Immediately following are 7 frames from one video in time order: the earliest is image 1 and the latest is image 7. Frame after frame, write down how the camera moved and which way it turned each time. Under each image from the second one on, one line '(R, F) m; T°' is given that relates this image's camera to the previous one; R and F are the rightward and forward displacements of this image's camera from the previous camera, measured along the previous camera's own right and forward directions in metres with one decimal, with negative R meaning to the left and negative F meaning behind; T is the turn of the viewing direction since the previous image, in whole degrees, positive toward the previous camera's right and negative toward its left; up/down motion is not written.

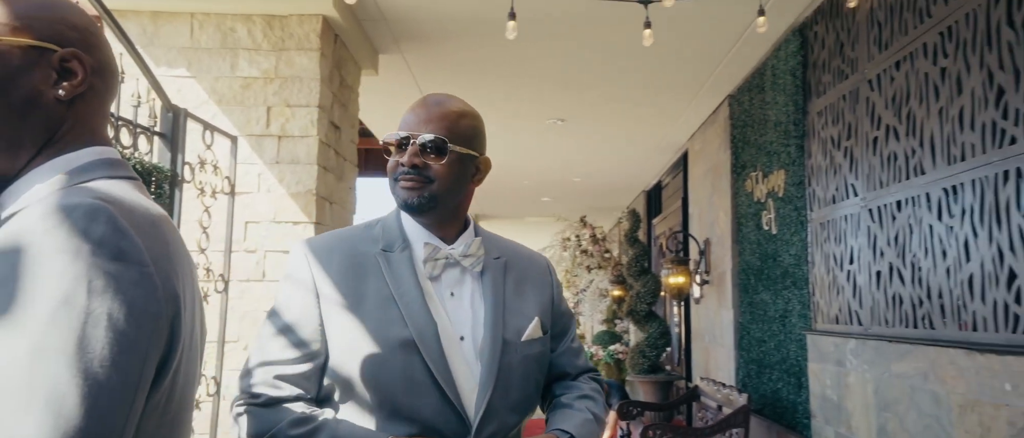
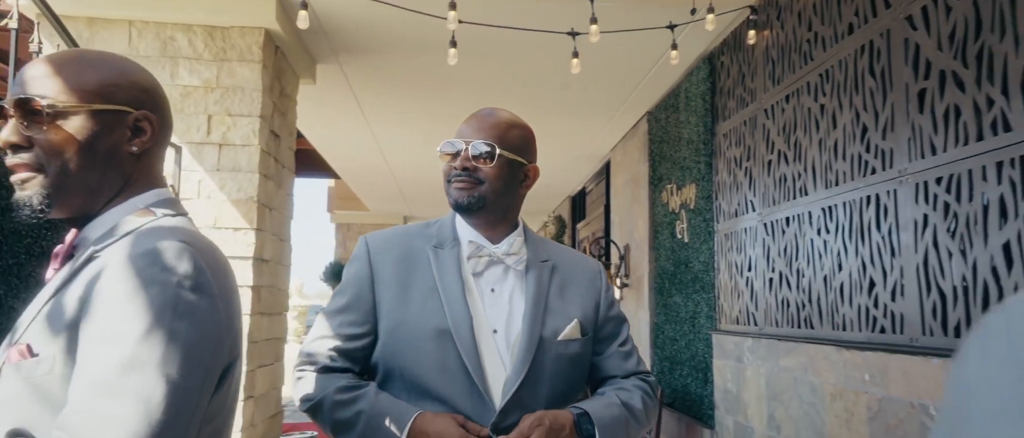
(-0.1, -0.3) m; +6°
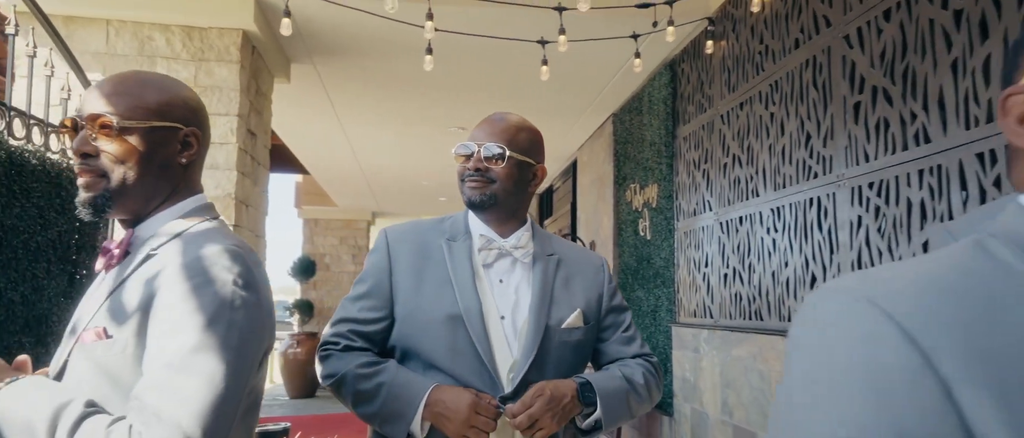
(0.0, -0.2) m; +3°
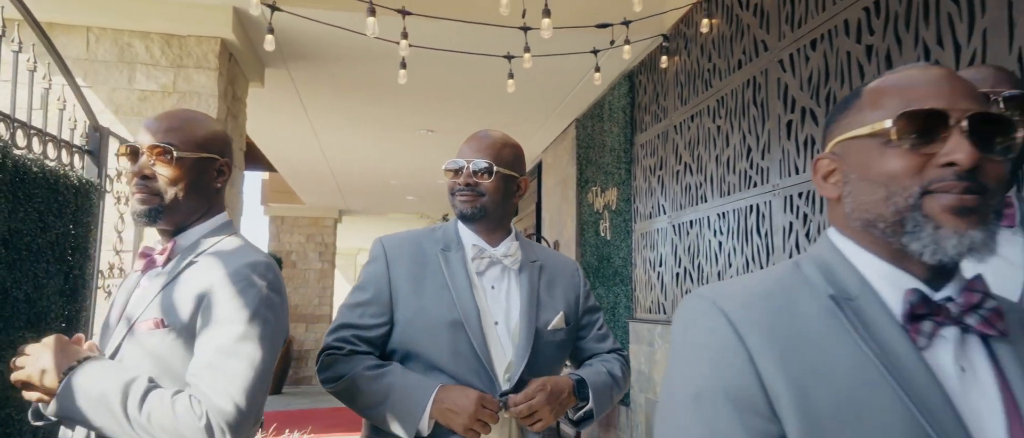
(0.0, -0.3) m; +3°
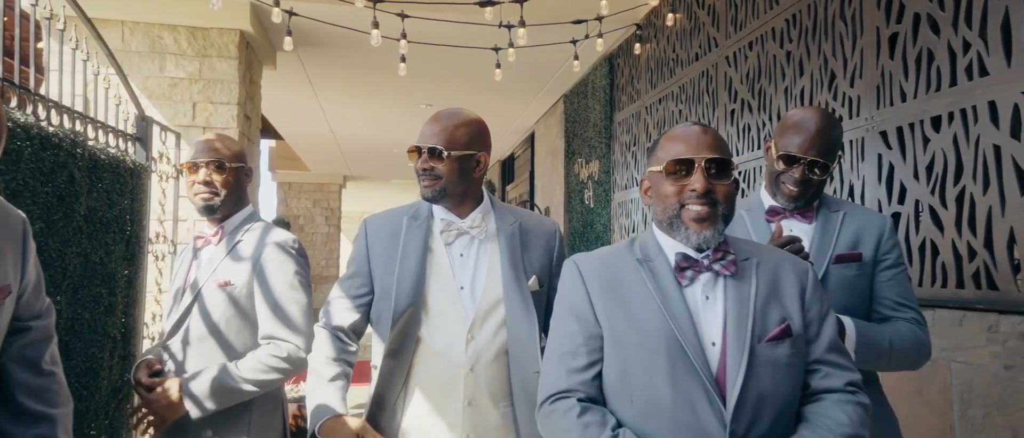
(+0.1, -0.6) m; 0°
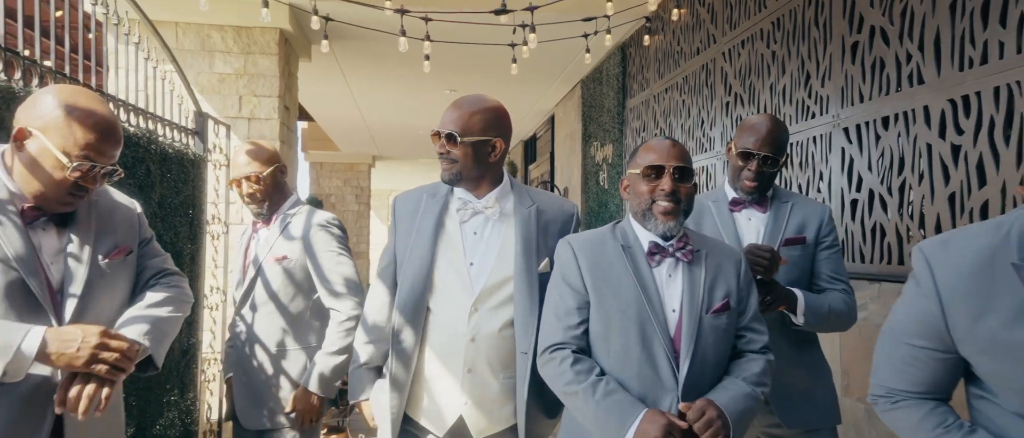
(+0.1, -0.4) m; -2°
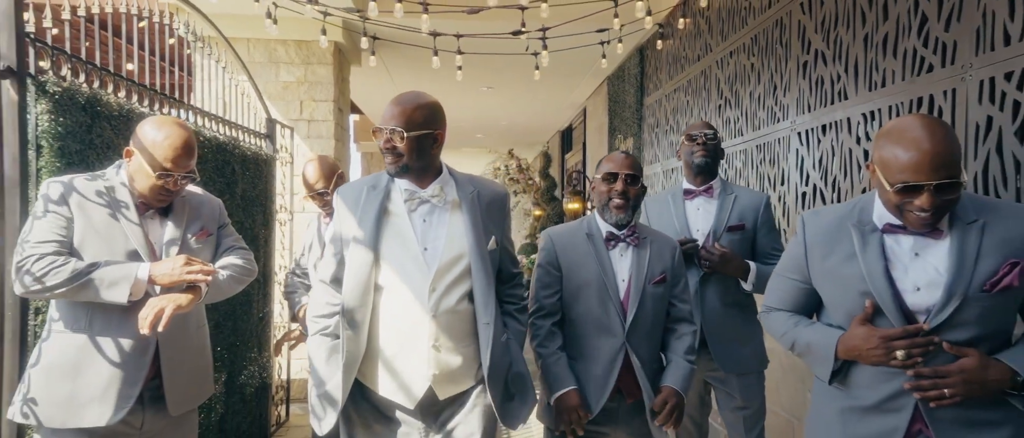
(+0.2, -0.7) m; -4°
